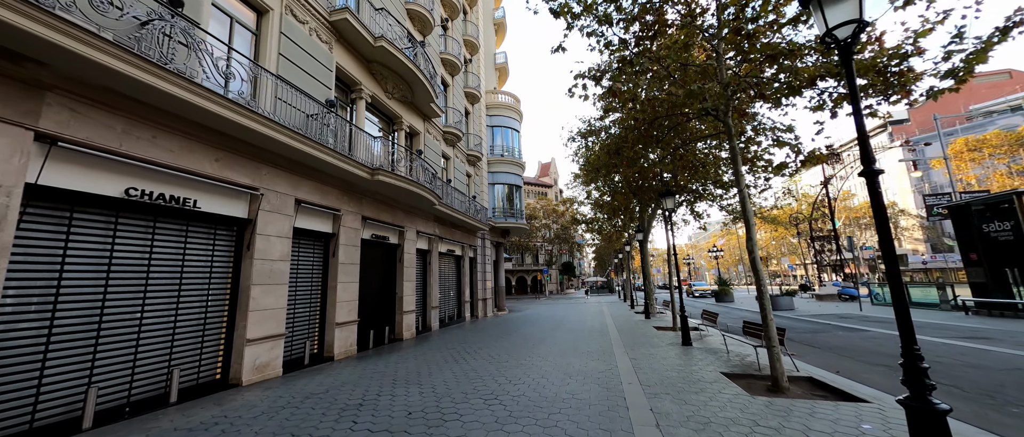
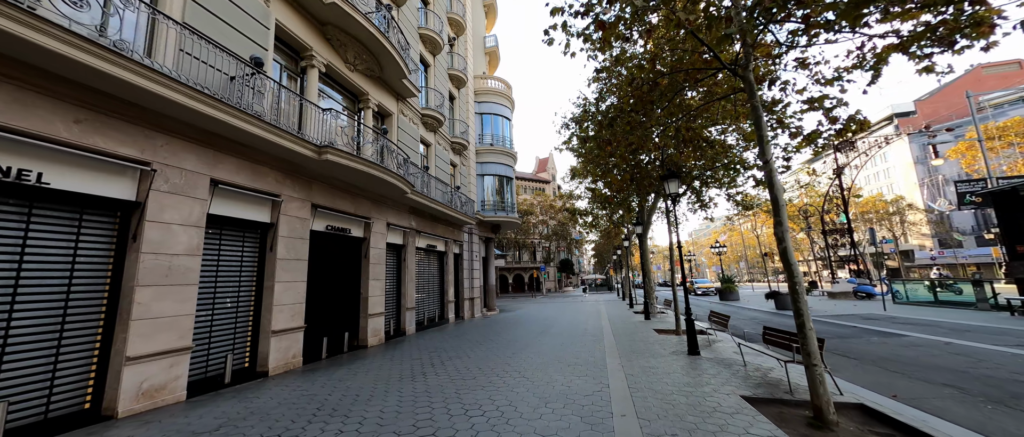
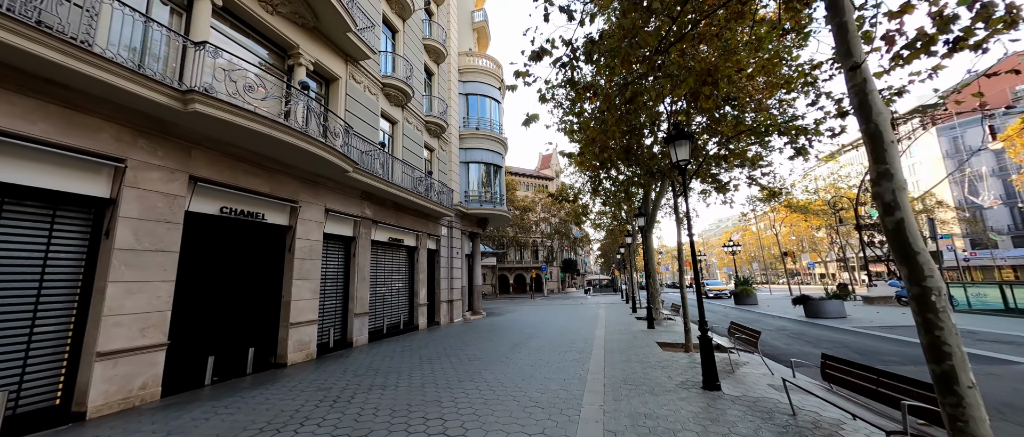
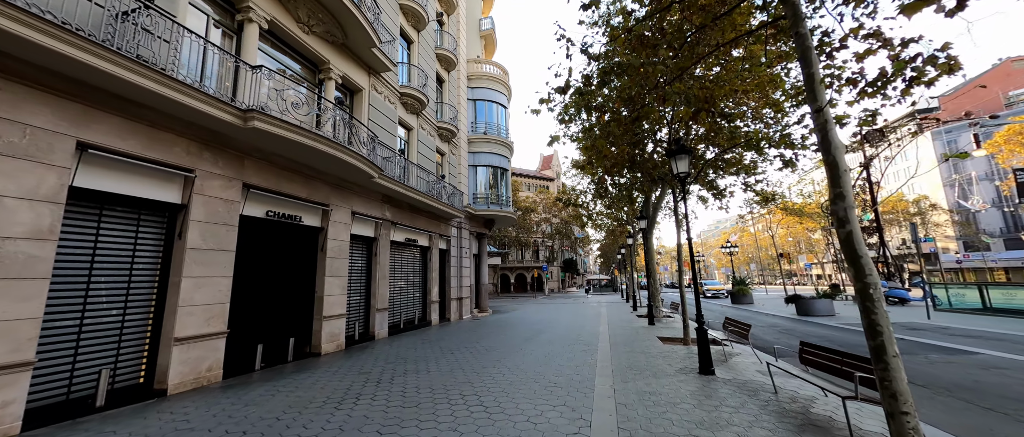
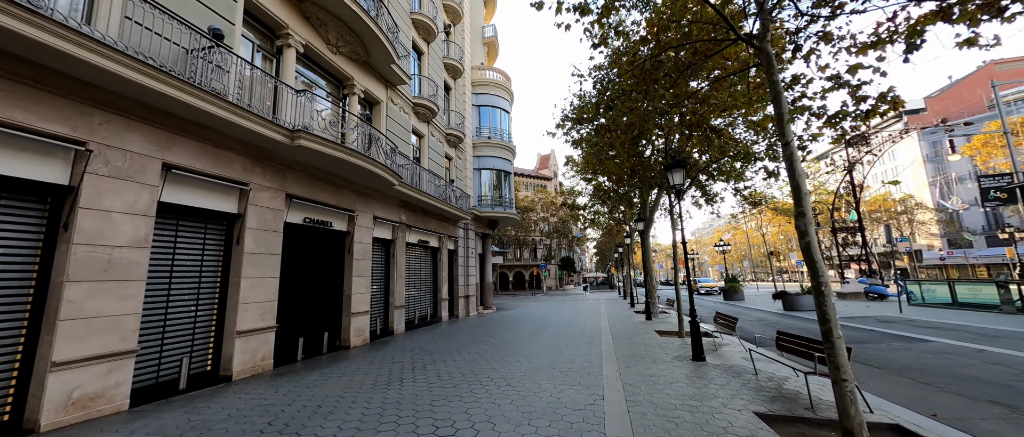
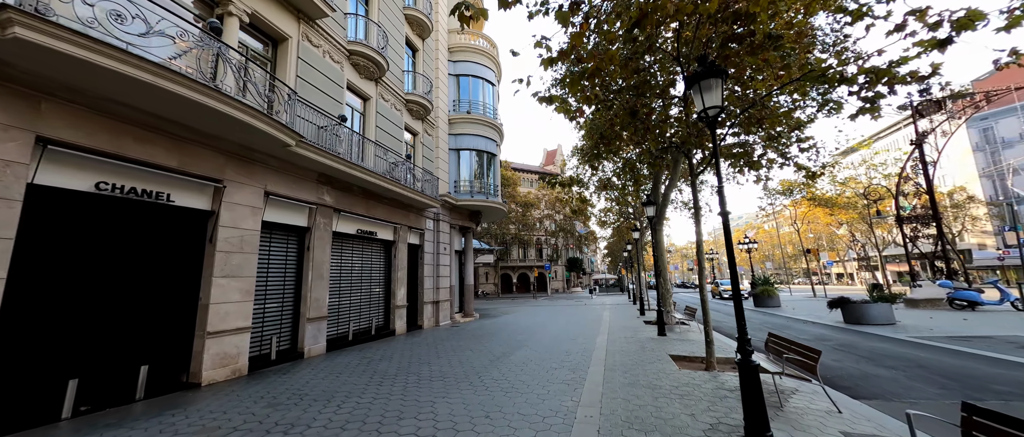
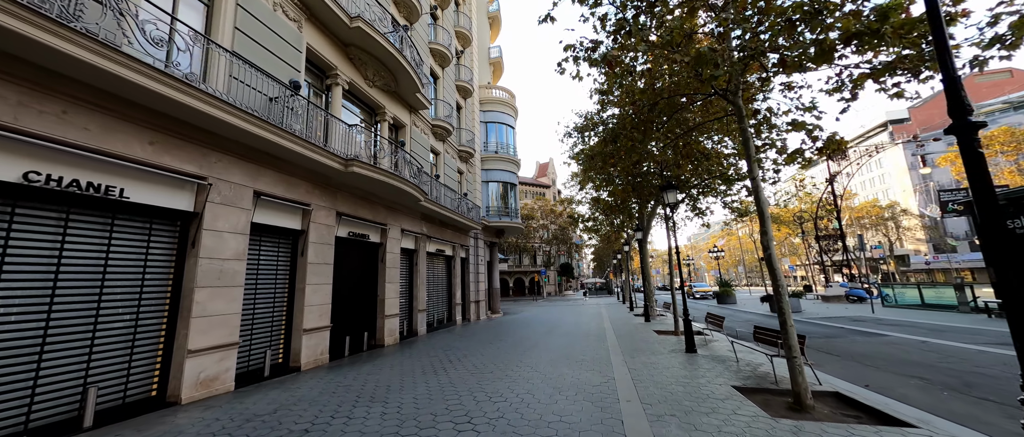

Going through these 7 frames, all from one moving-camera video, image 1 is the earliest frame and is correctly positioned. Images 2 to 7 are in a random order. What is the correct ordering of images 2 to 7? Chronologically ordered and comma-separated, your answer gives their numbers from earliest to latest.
7, 2, 5, 4, 3, 6
